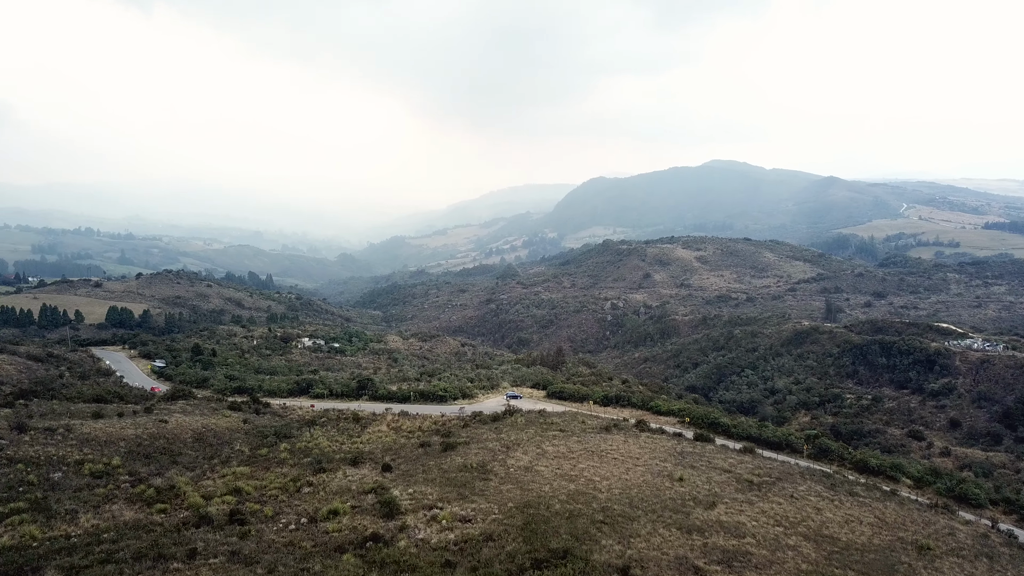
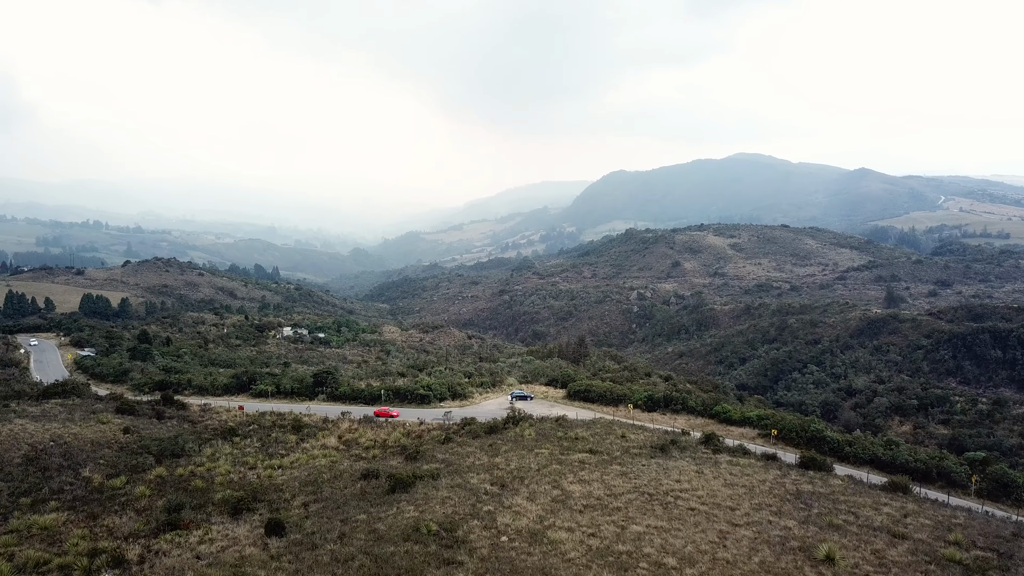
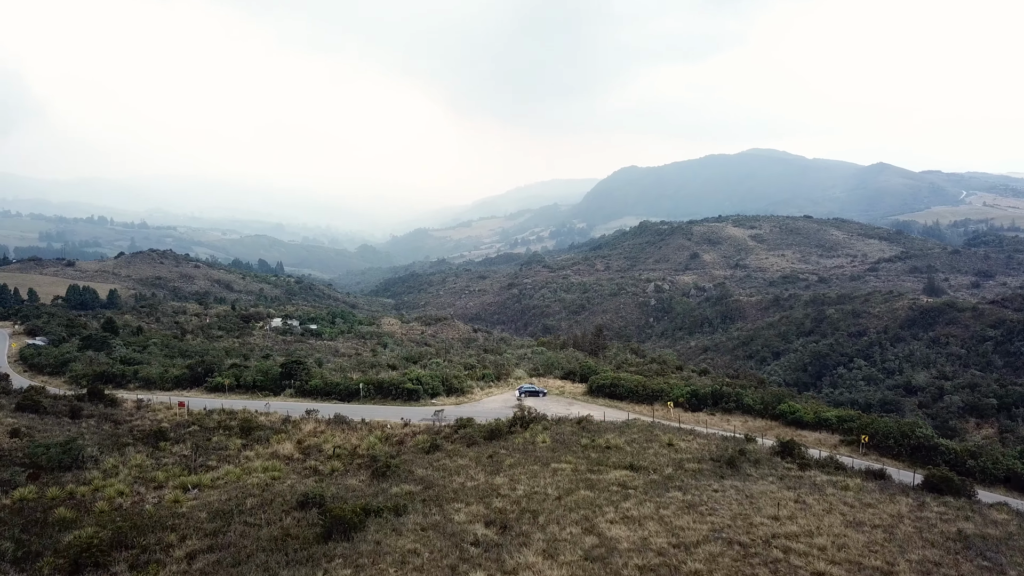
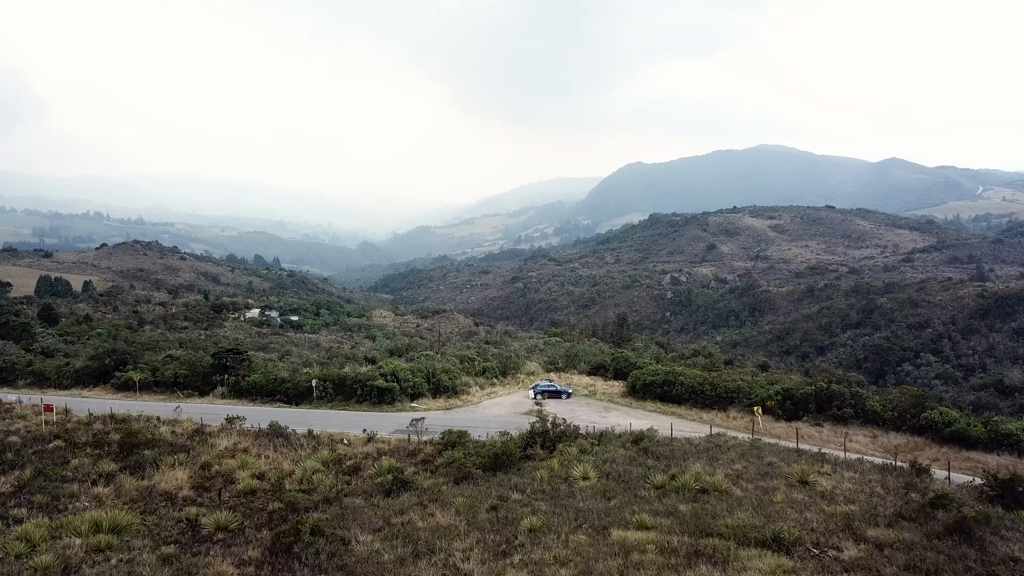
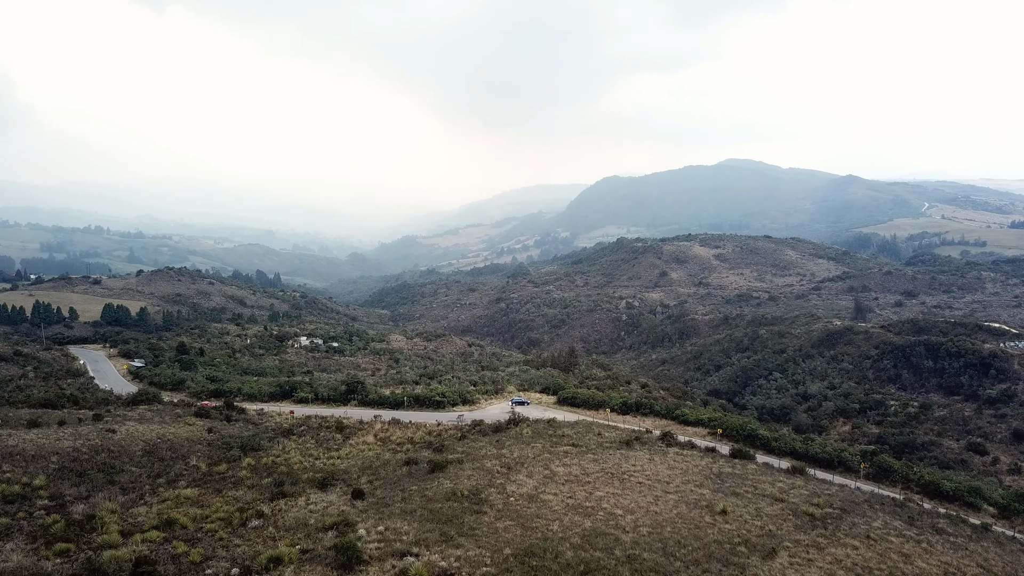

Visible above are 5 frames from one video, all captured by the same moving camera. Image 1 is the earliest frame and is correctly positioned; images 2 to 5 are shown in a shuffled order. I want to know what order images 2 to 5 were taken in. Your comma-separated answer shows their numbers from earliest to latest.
5, 2, 3, 4
